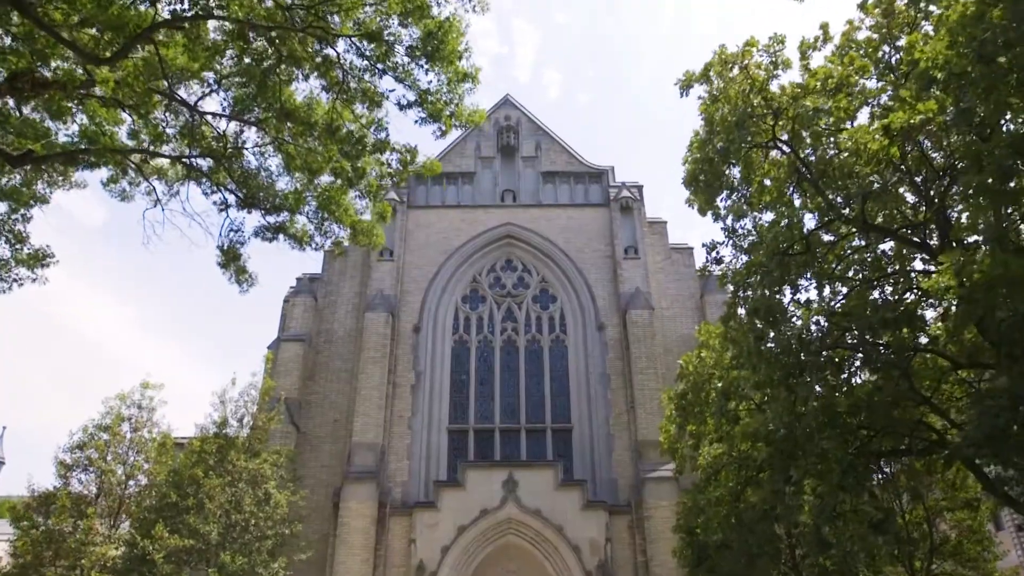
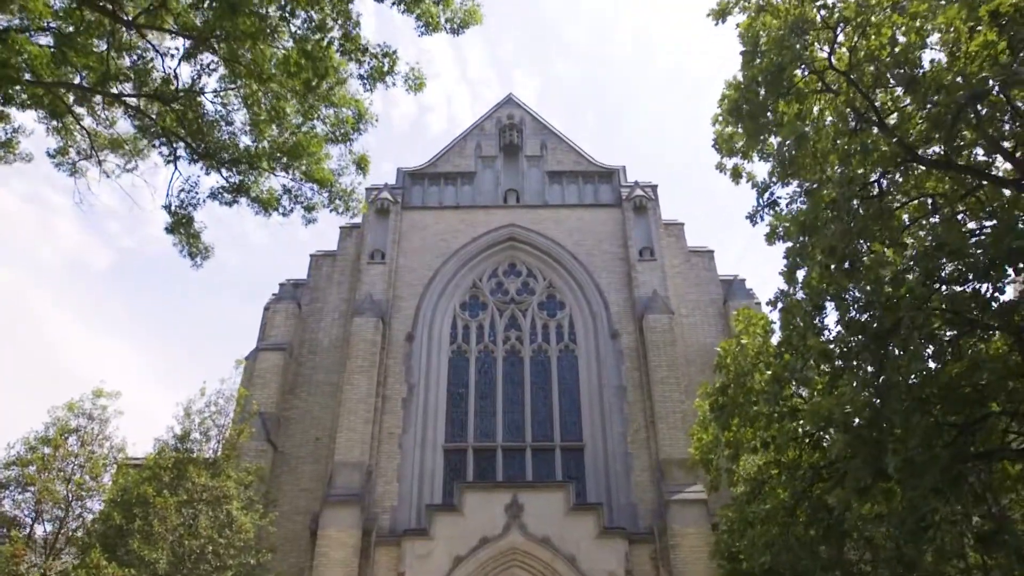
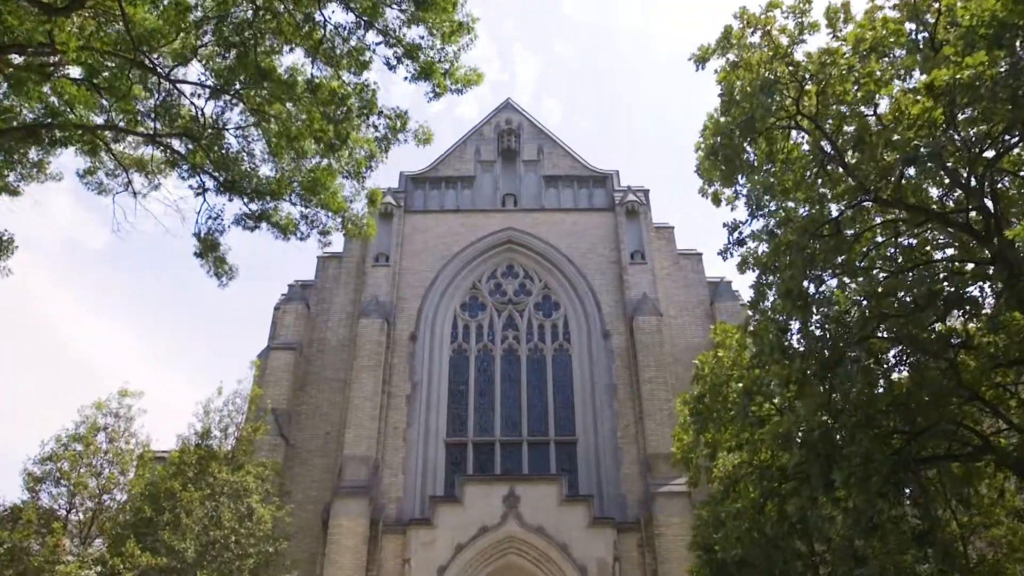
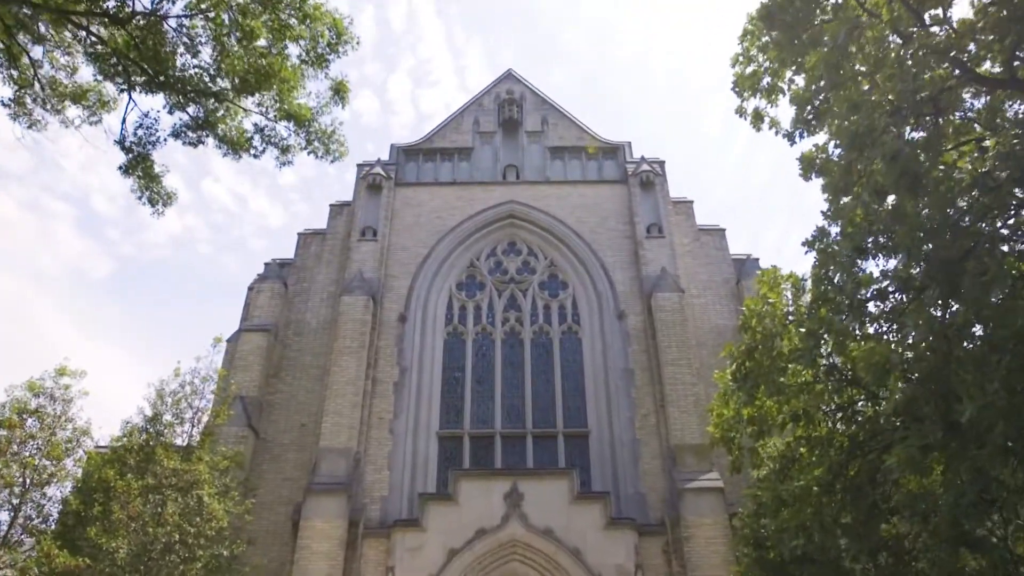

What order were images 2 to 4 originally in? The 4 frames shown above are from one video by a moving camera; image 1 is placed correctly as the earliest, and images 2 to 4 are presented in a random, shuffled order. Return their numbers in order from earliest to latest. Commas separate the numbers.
3, 2, 4
